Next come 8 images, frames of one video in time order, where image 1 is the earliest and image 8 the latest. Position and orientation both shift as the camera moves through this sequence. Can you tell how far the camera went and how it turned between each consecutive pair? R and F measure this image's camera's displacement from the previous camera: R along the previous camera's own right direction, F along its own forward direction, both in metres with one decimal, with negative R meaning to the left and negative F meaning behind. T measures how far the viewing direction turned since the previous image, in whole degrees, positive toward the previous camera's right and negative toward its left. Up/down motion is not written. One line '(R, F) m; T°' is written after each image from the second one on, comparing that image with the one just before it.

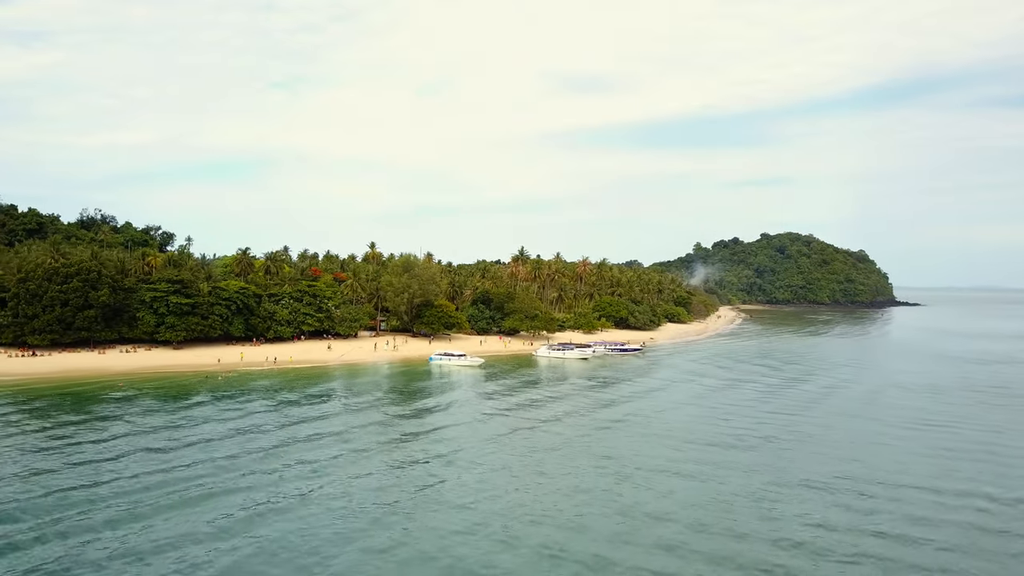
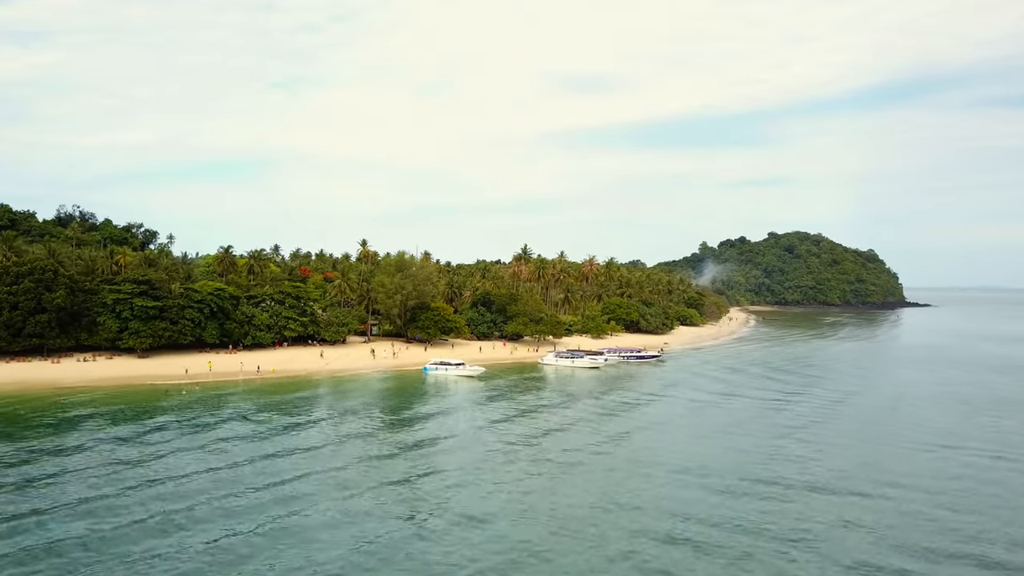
(-0.5, +8.1) m; 0°
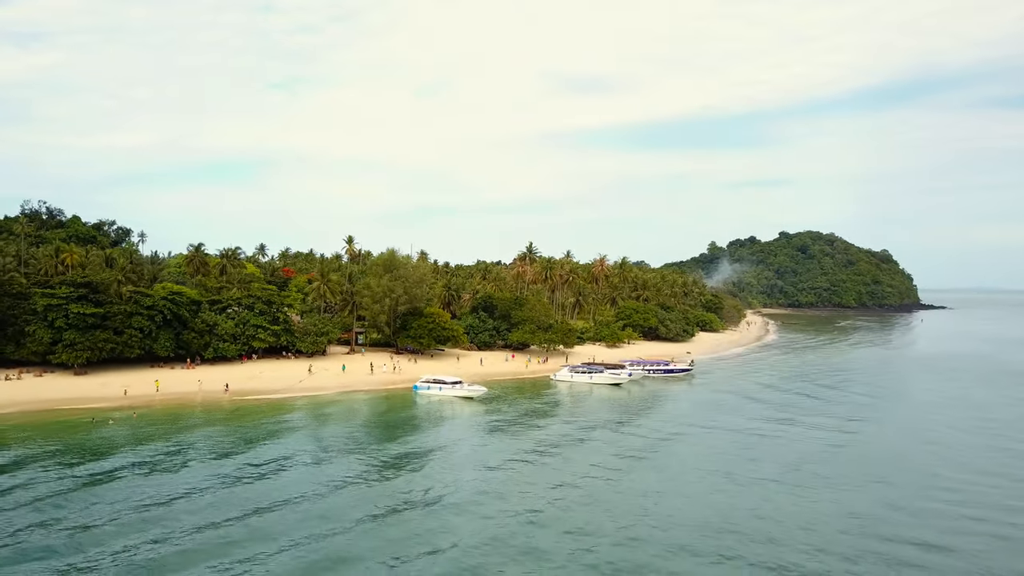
(-0.7, +11.2) m; 0°
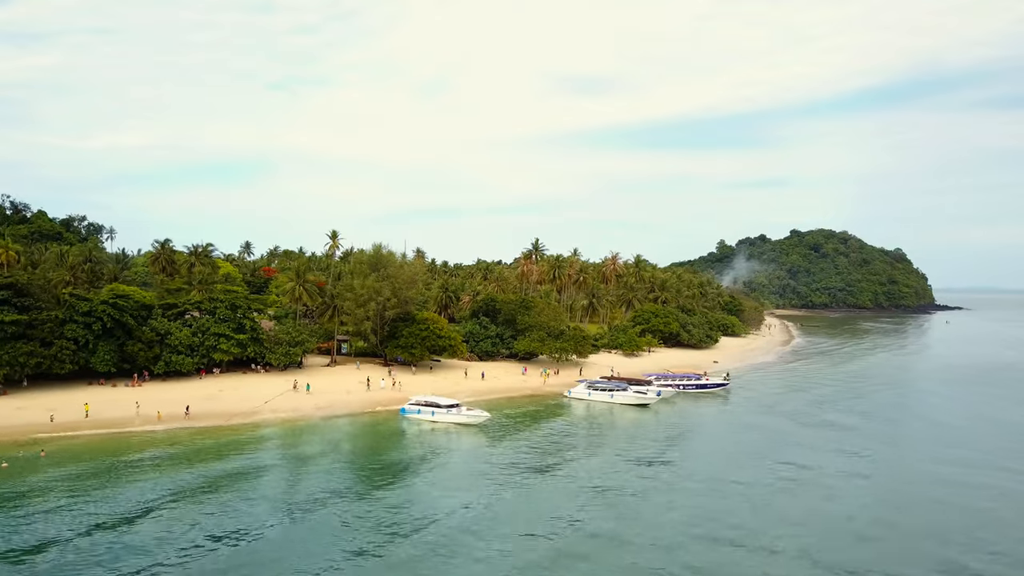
(-0.6, +10.3) m; 0°
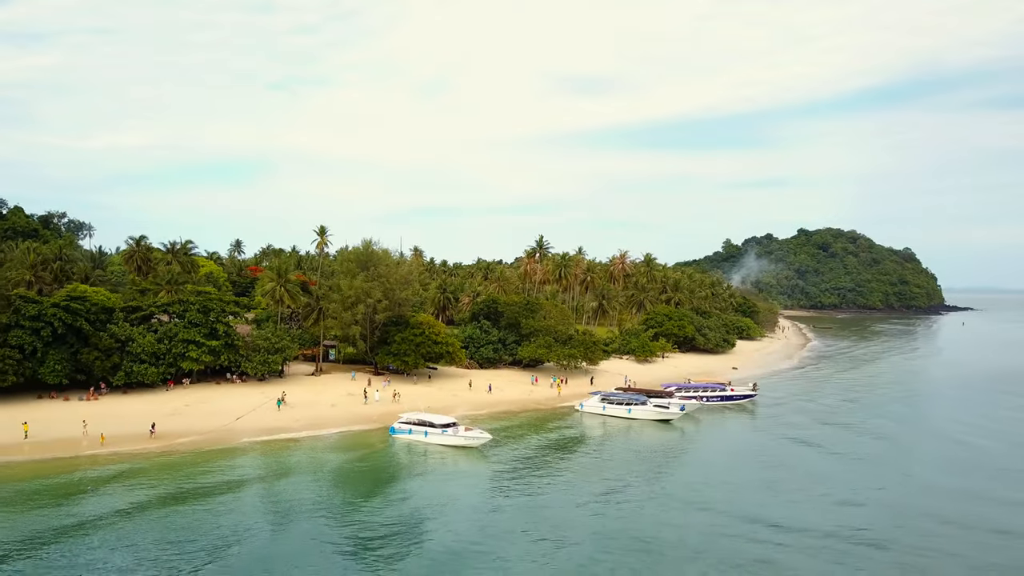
(-0.4, +6.2) m; 0°
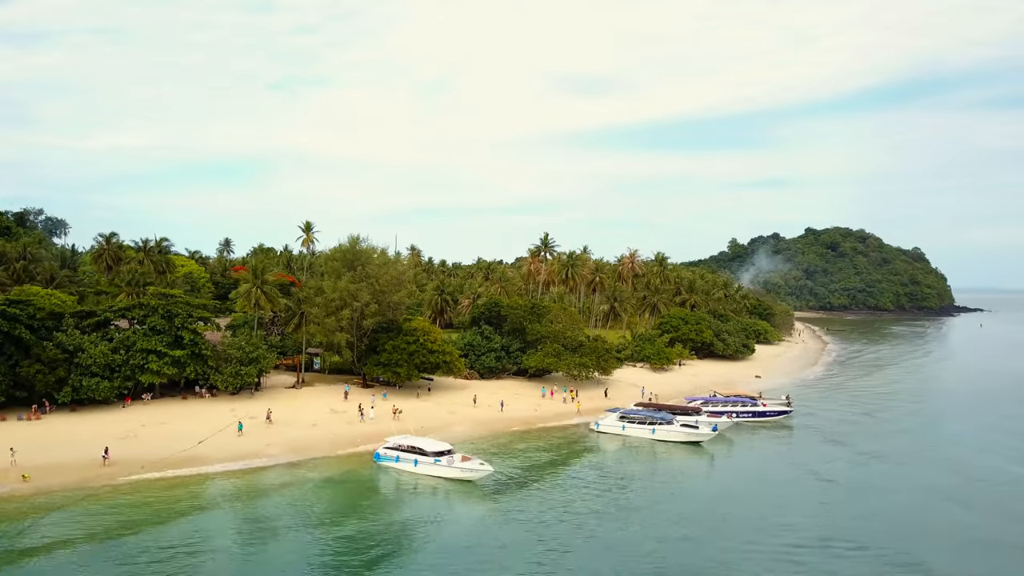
(-0.4, +6.3) m; 0°
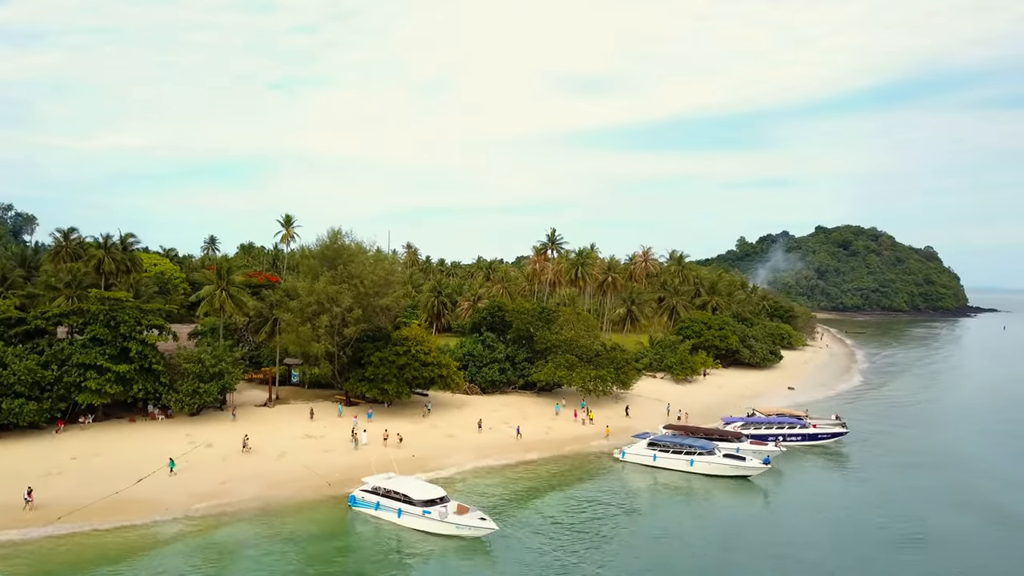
(-0.5, +7.4) m; 0°
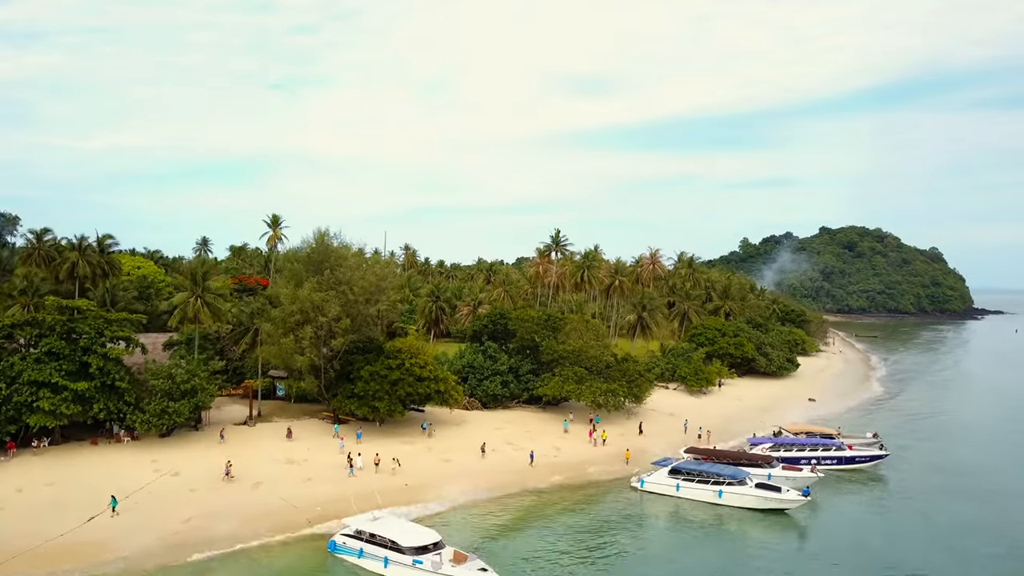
(-0.3, +4.0) m; 0°
